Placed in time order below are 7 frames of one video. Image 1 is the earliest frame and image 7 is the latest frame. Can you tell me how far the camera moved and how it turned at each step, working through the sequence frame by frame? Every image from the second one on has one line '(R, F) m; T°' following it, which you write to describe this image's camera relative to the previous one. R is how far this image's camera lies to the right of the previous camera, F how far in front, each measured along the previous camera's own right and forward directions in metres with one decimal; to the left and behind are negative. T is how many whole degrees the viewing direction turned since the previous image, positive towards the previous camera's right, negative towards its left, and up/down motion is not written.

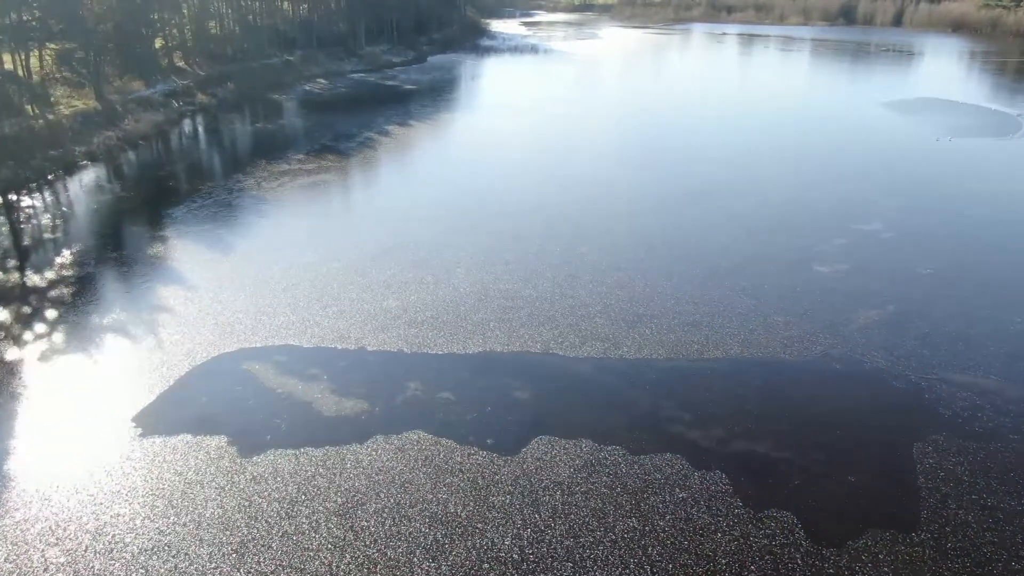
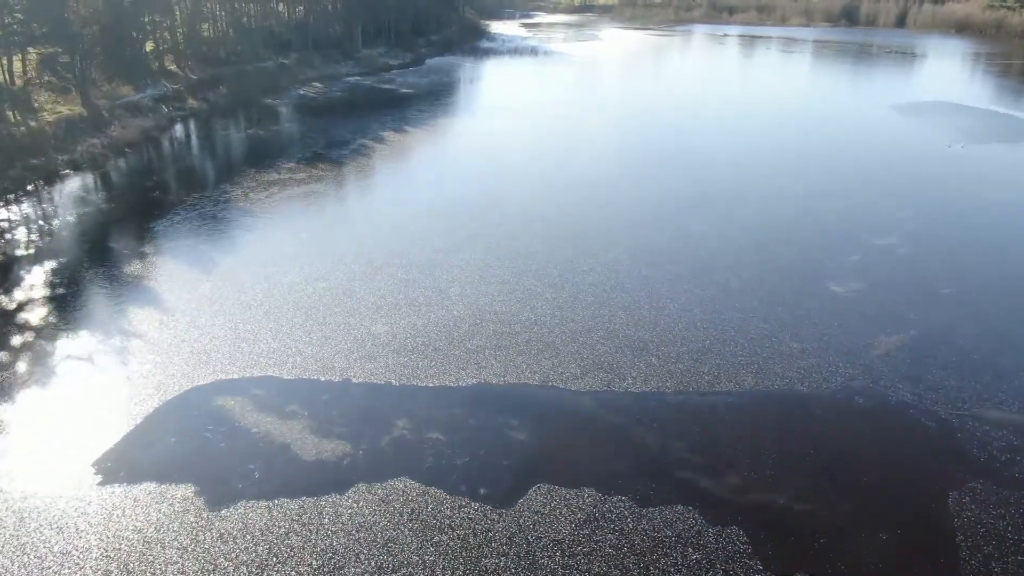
(+0.1, +0.8) m; 0°
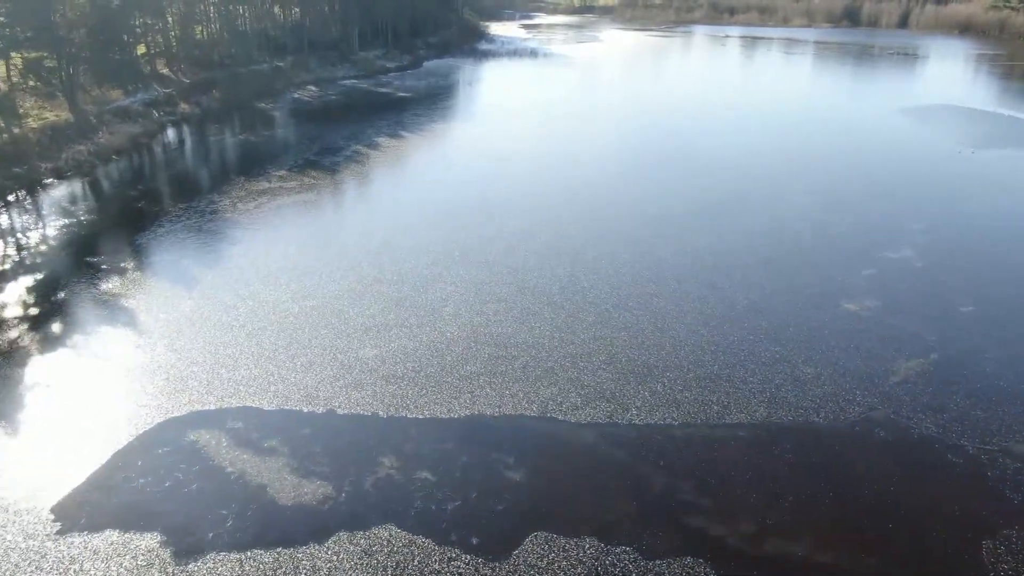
(+0.1, +0.7) m; 0°
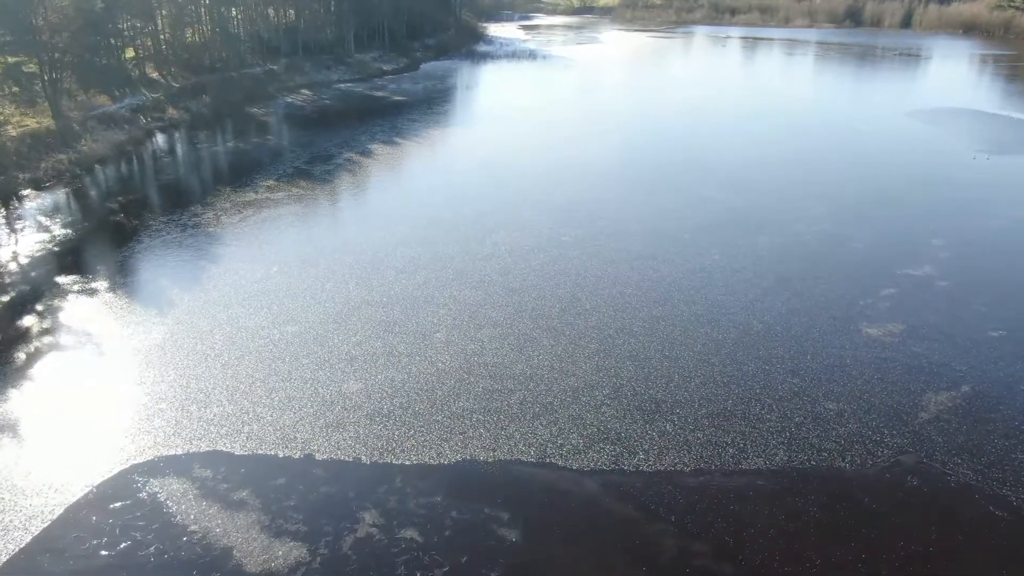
(+0.1, +0.9) m; 0°
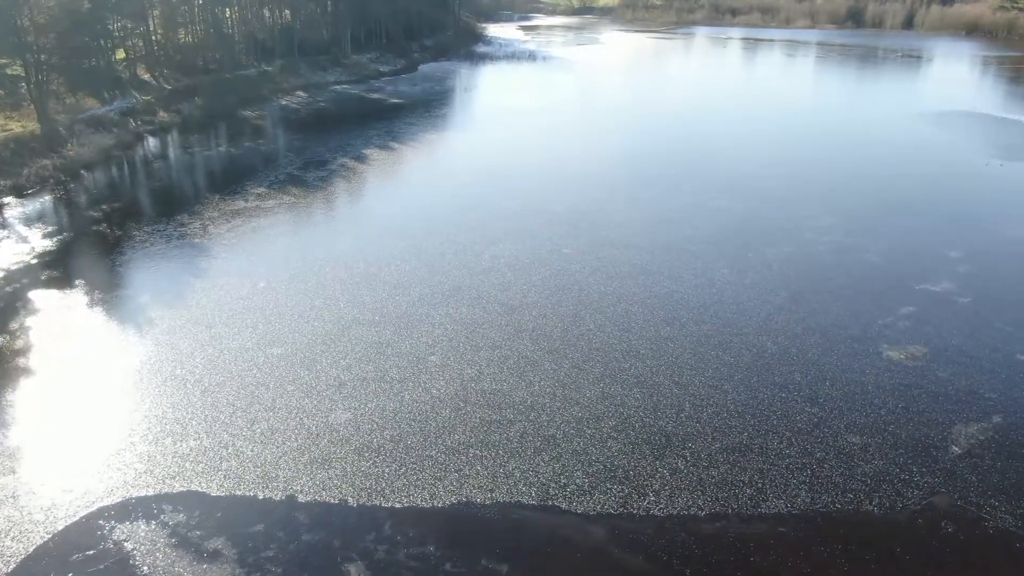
(0.0, +0.7) m; 0°
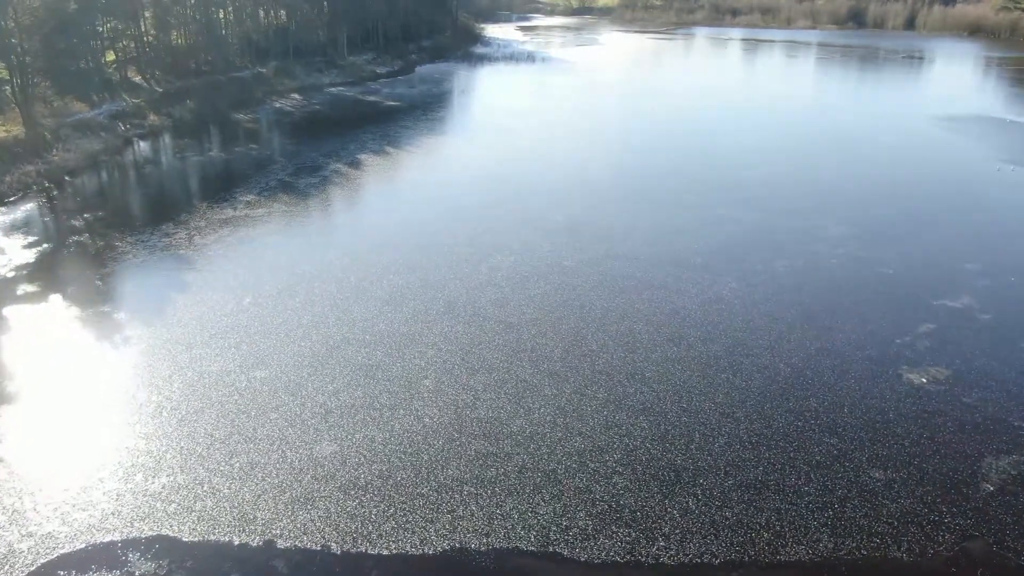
(0.0, +0.7) m; 0°
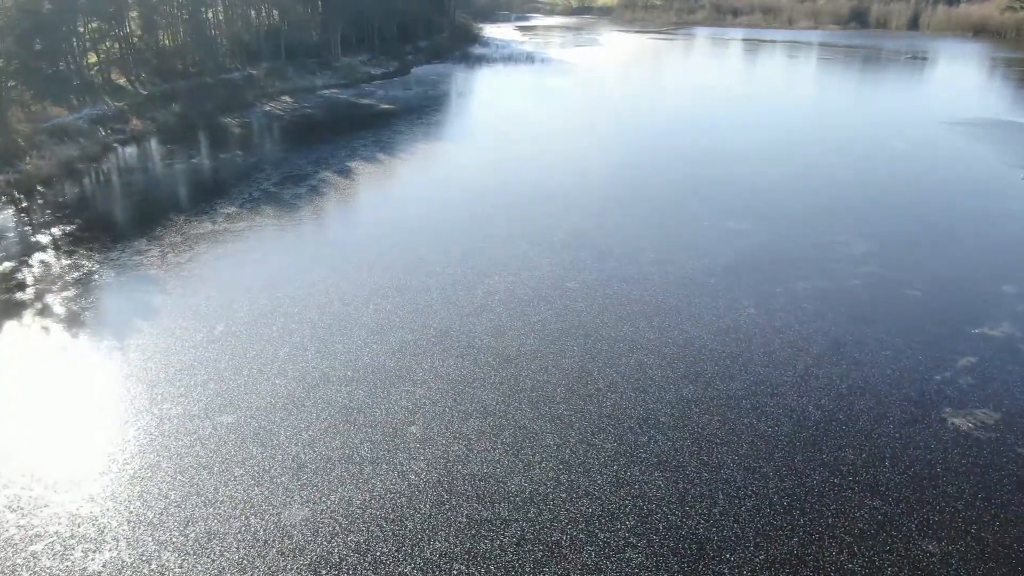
(0.0, +1.2) m; 0°
